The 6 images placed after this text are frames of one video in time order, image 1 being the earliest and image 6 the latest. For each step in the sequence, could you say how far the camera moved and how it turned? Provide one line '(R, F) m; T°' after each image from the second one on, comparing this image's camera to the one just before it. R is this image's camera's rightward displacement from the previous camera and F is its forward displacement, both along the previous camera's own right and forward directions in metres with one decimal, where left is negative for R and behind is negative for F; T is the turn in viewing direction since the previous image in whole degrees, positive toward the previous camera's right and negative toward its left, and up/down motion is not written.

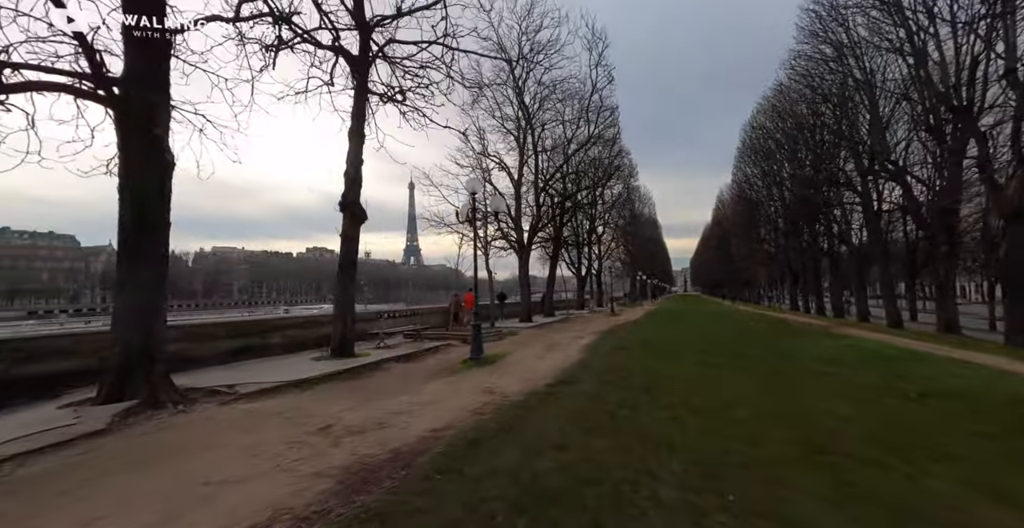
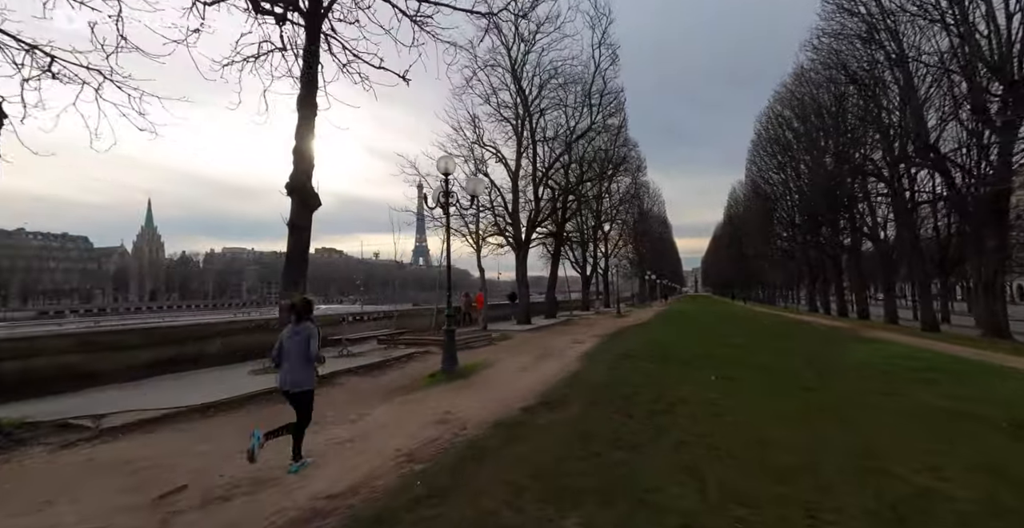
(+0.7, +2.2) m; -1°
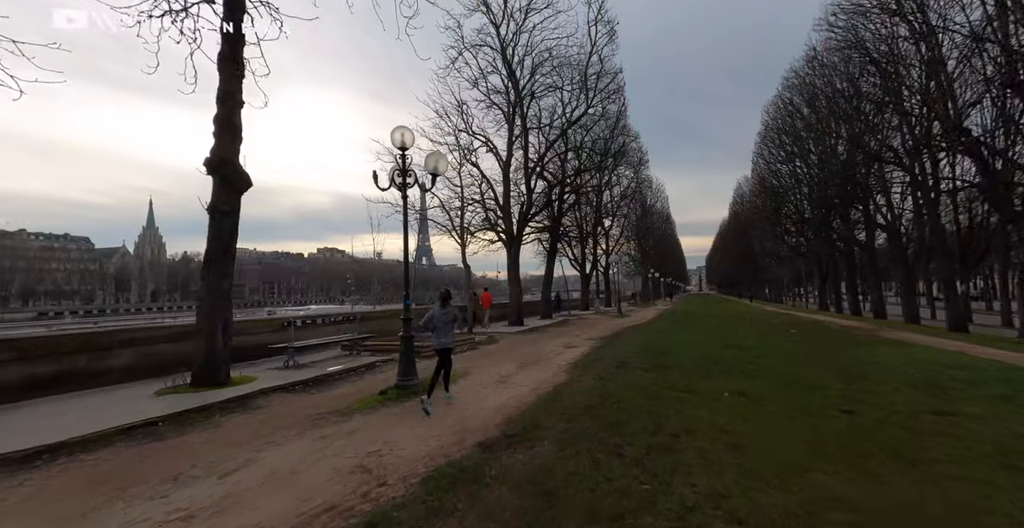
(+0.7, +2.0) m; 0°
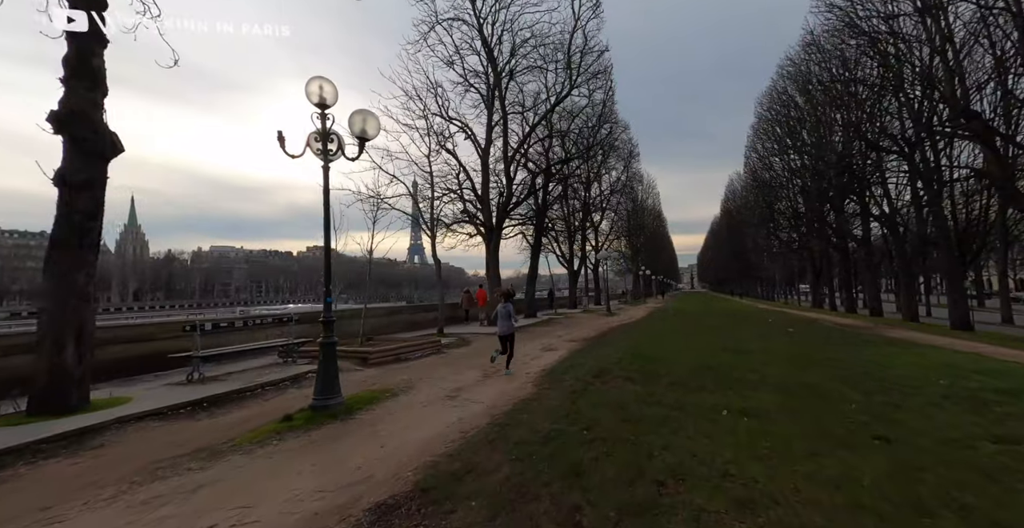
(+0.8, +2.0) m; +1°
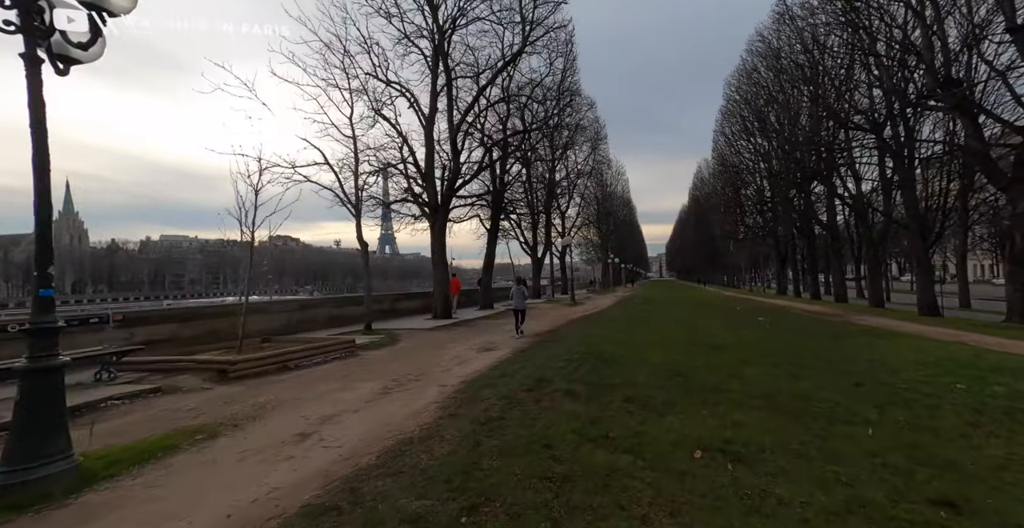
(+1.2, +2.8) m; +4°
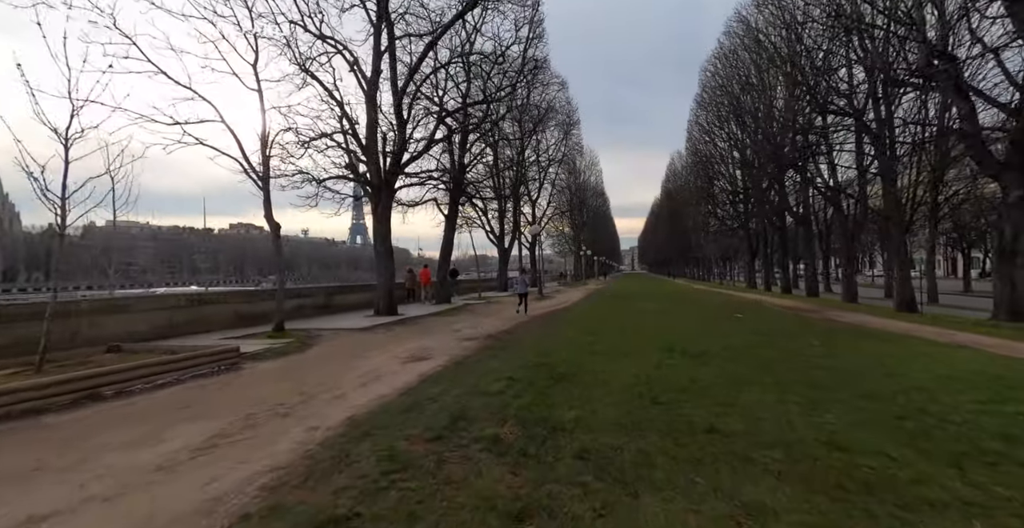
(+0.9, +2.8) m; +3°
